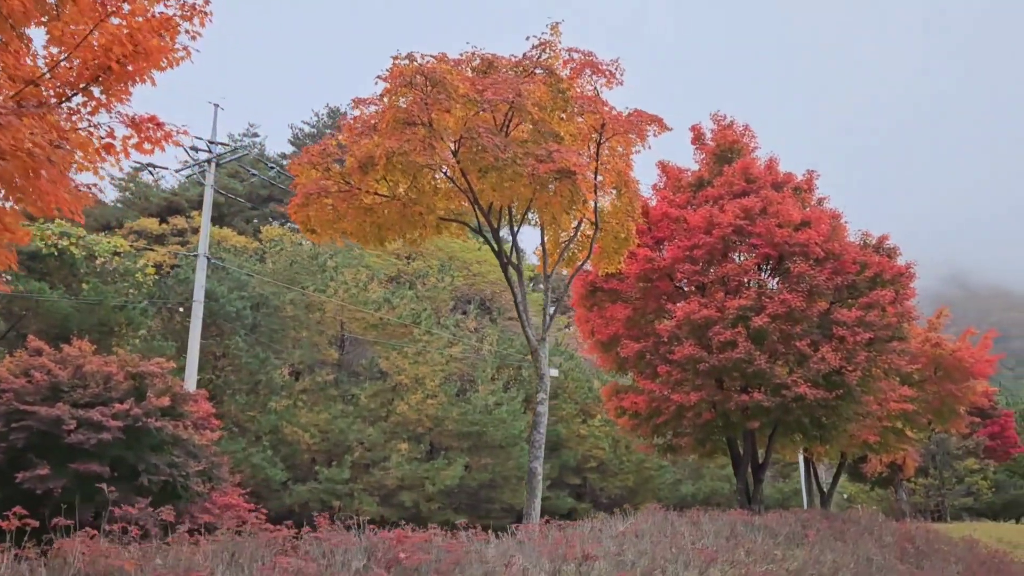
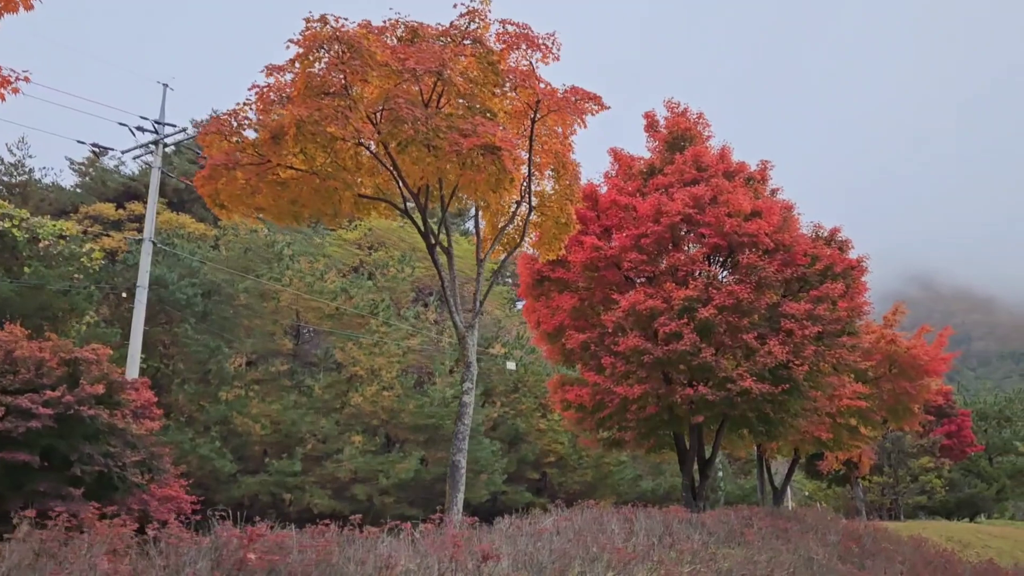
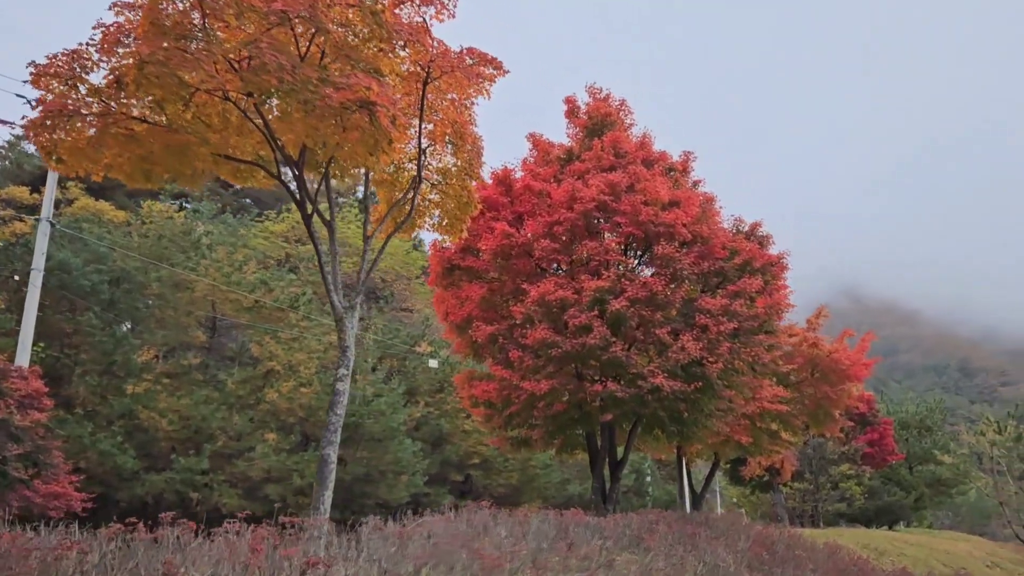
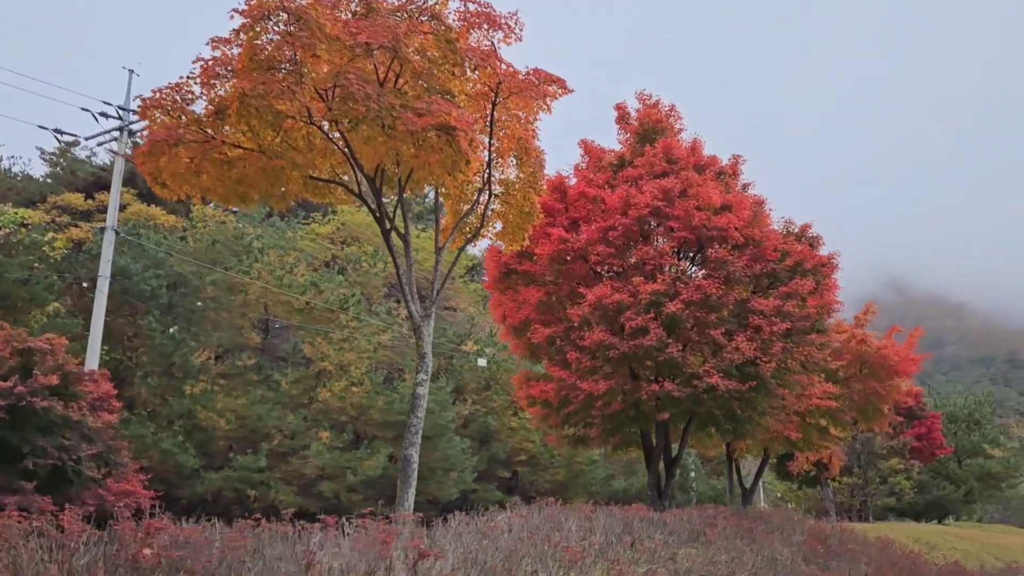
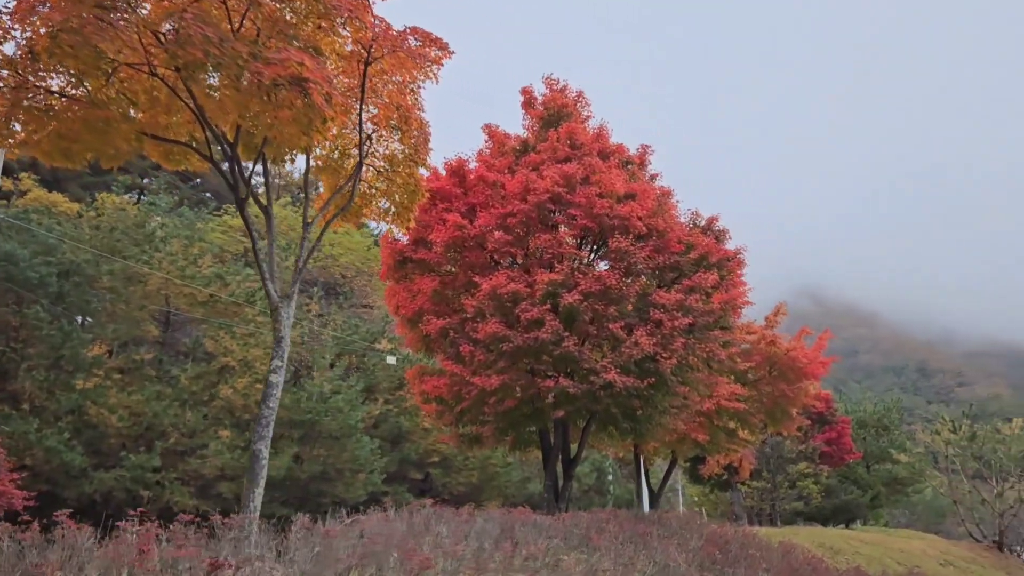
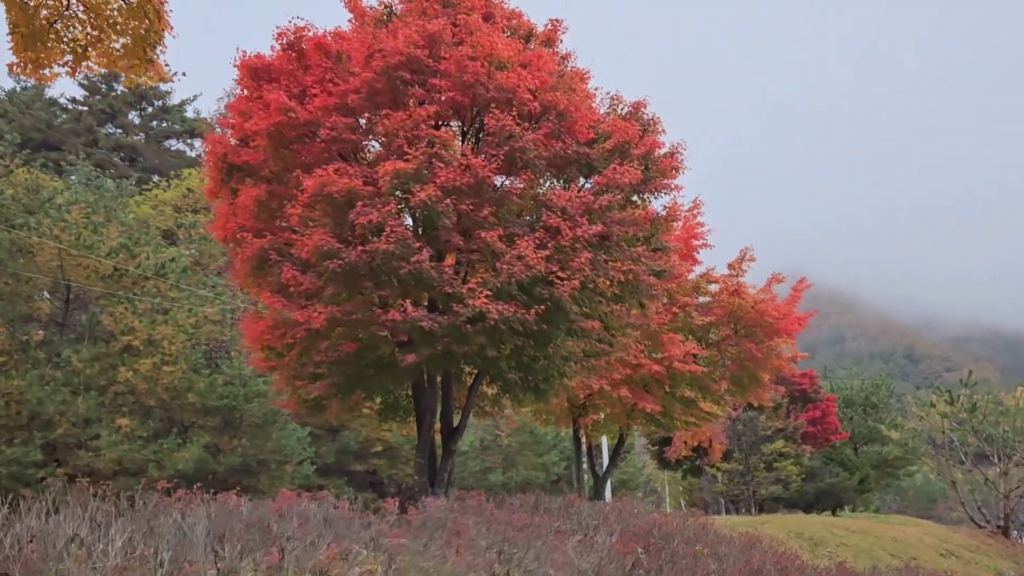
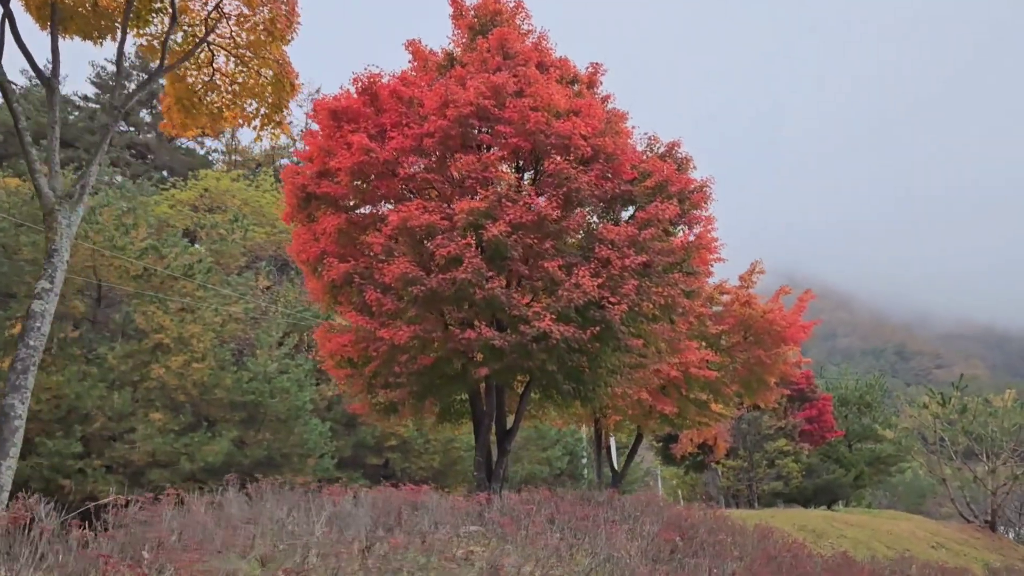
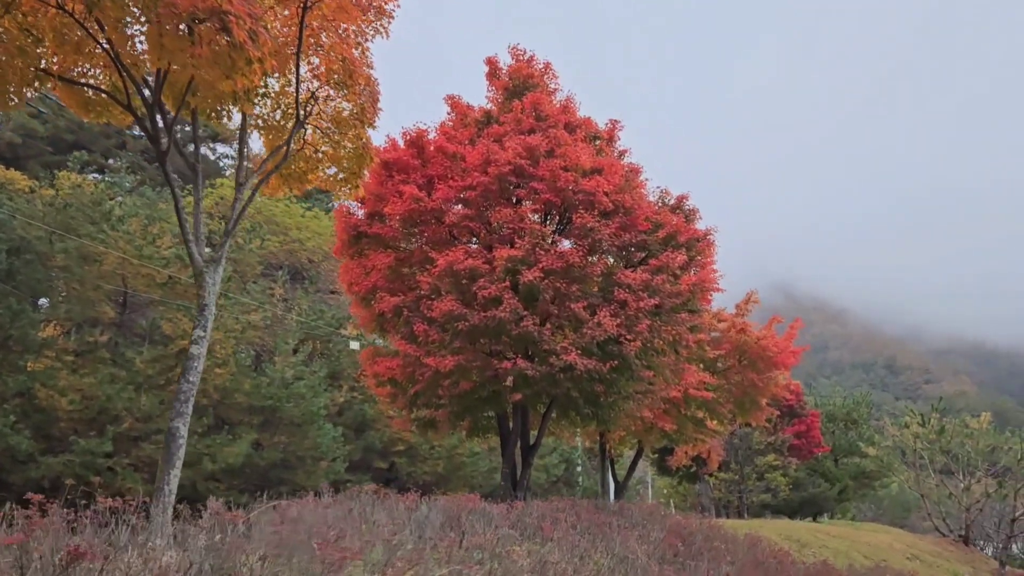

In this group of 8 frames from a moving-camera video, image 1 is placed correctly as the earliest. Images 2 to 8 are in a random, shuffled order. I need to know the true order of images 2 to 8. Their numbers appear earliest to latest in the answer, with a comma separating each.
2, 4, 3, 5, 8, 7, 6
